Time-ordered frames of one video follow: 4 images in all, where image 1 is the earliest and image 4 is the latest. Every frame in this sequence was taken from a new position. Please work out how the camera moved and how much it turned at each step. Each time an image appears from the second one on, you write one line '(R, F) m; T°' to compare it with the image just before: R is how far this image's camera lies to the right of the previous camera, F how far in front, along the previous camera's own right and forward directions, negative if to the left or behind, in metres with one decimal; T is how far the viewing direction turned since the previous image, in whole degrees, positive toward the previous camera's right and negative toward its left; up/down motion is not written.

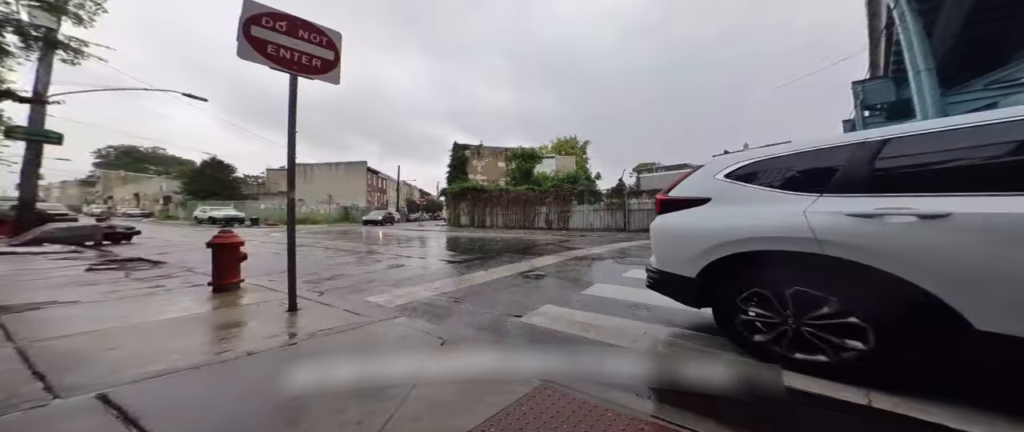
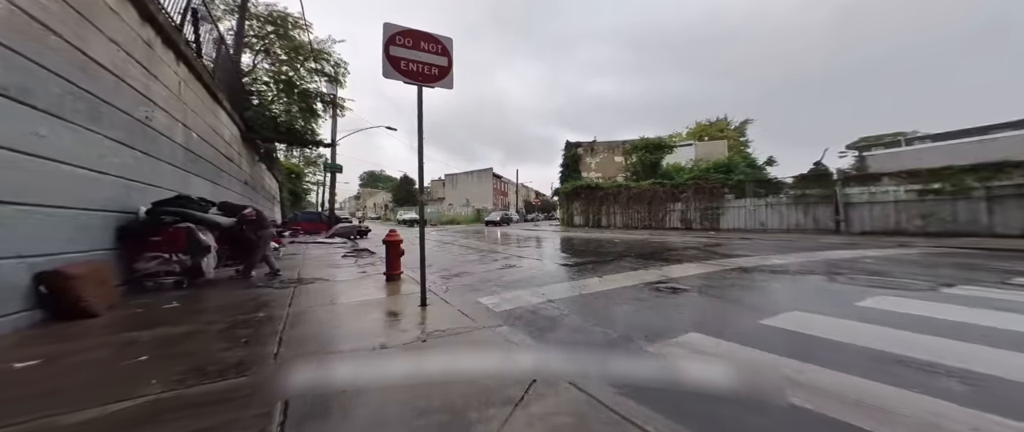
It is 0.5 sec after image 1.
(-0.1, +0.5) m; -21°
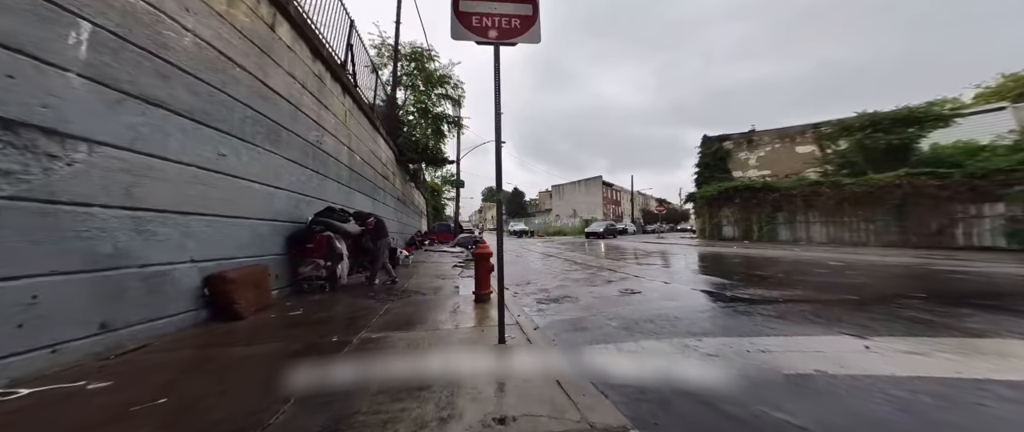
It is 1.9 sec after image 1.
(-0.3, +0.9) m; -20°
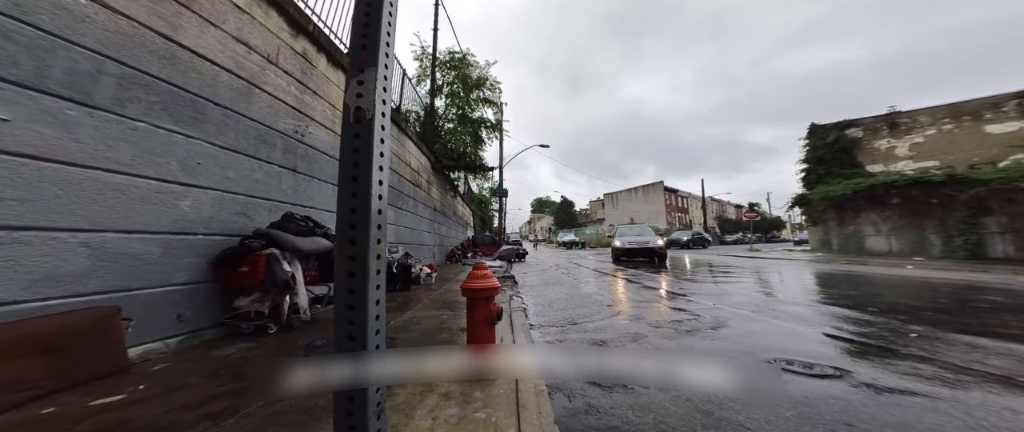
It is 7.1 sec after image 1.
(+0.3, +2.0) m; -10°
